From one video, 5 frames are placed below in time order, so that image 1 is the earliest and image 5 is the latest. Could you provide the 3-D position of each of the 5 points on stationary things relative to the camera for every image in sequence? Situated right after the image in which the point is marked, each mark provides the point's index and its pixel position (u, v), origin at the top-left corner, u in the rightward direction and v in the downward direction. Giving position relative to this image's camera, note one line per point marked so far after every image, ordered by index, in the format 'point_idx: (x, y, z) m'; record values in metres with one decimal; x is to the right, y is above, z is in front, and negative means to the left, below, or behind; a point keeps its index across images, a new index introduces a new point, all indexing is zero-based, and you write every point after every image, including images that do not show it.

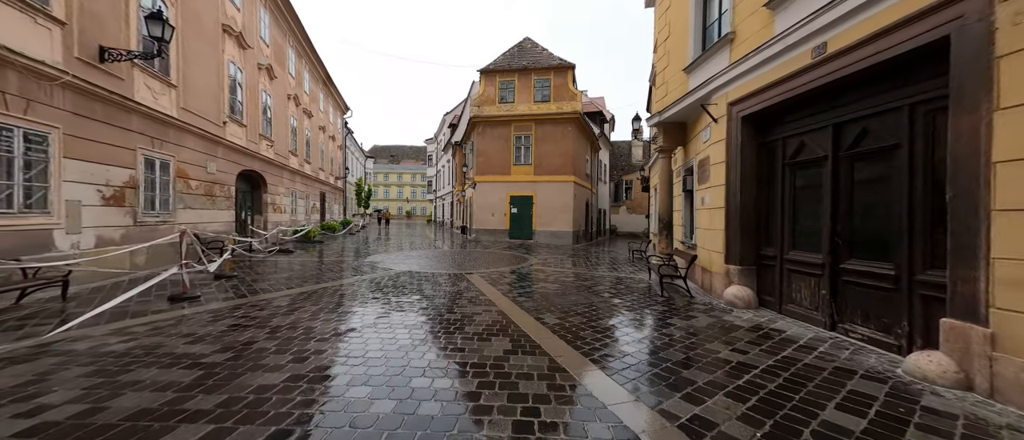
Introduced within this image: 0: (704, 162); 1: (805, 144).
0: (+3.6, +1.1, +6.7) m
1: (+3.8, +1.0, +4.7) m
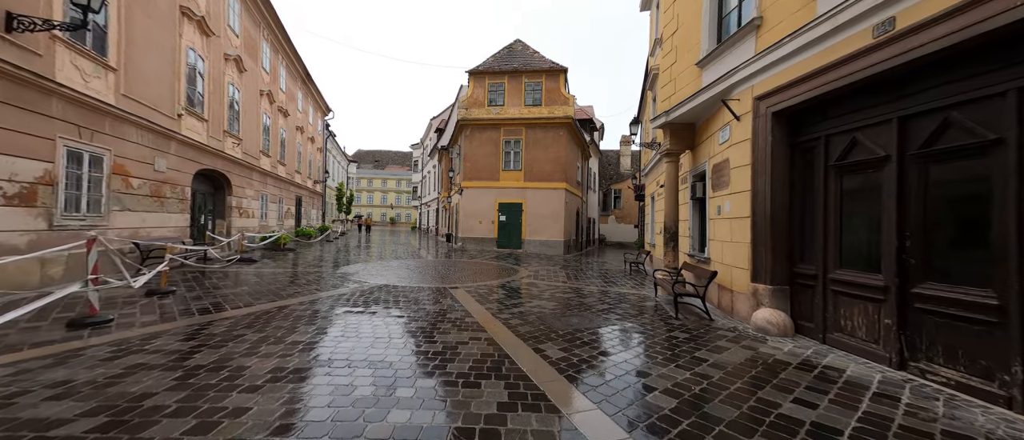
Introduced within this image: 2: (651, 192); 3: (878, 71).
0: (+3.5, +0.9, +6.0) m
1: (+3.8, +0.8, +3.9) m
2: (+5.0, +1.0, +12.9) m
3: (+3.6, +1.5, +3.5) m
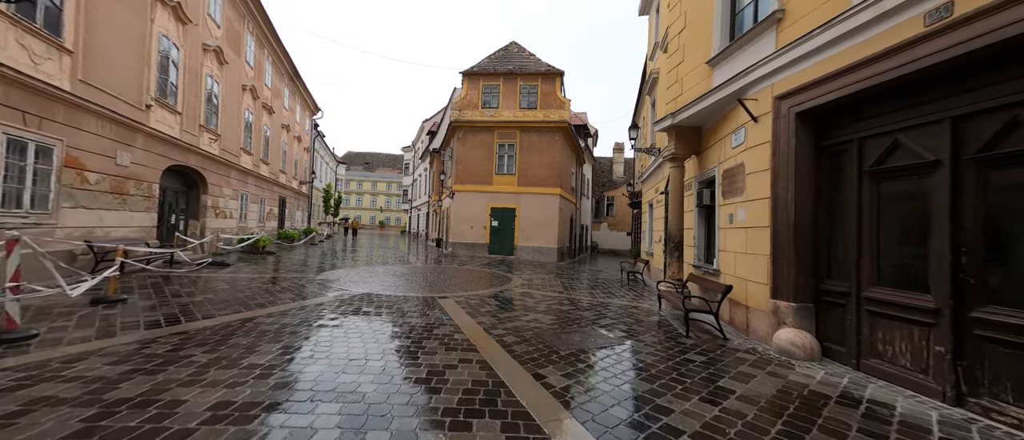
0: (+3.4, +0.8, +5.5) m
1: (+3.8, +0.7, +3.5) m
2: (+4.8, +0.7, +12.5) m
3: (+3.6, +1.3, +3.1) m
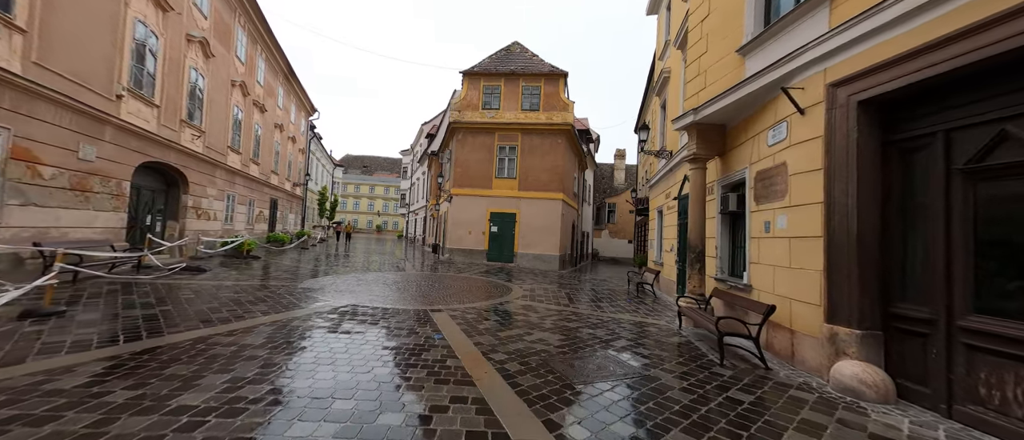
0: (+3.5, +0.6, +4.8) m
1: (+3.9, +0.6, +2.8) m
2: (+4.8, +0.5, +11.8) m
3: (+3.7, +1.3, +2.4) m
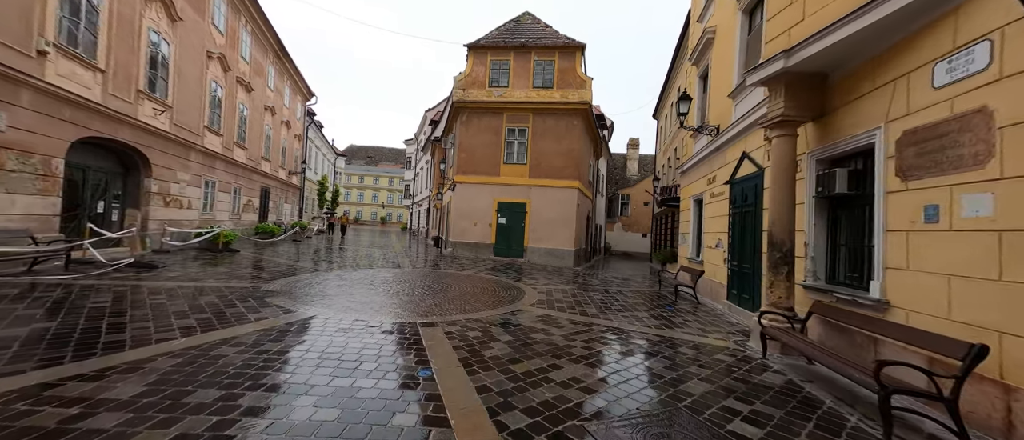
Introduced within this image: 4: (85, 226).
0: (+3.7, +0.8, +3.1) m
1: (+4.0, +0.7, +1.1) m
2: (+5.2, +0.8, +10.0) m
3: (+3.8, +1.4, +0.6) m
4: (-9.7, -0.1, +8.4) m
